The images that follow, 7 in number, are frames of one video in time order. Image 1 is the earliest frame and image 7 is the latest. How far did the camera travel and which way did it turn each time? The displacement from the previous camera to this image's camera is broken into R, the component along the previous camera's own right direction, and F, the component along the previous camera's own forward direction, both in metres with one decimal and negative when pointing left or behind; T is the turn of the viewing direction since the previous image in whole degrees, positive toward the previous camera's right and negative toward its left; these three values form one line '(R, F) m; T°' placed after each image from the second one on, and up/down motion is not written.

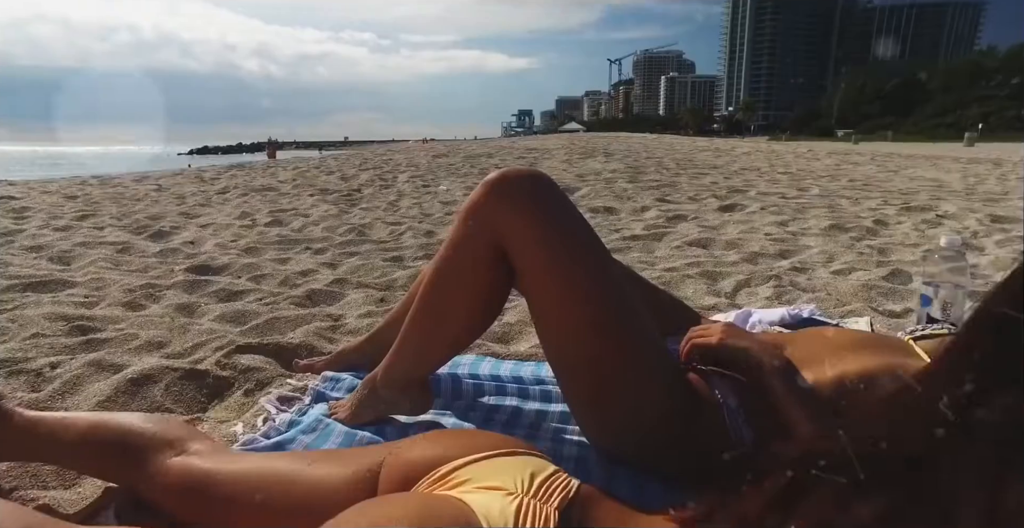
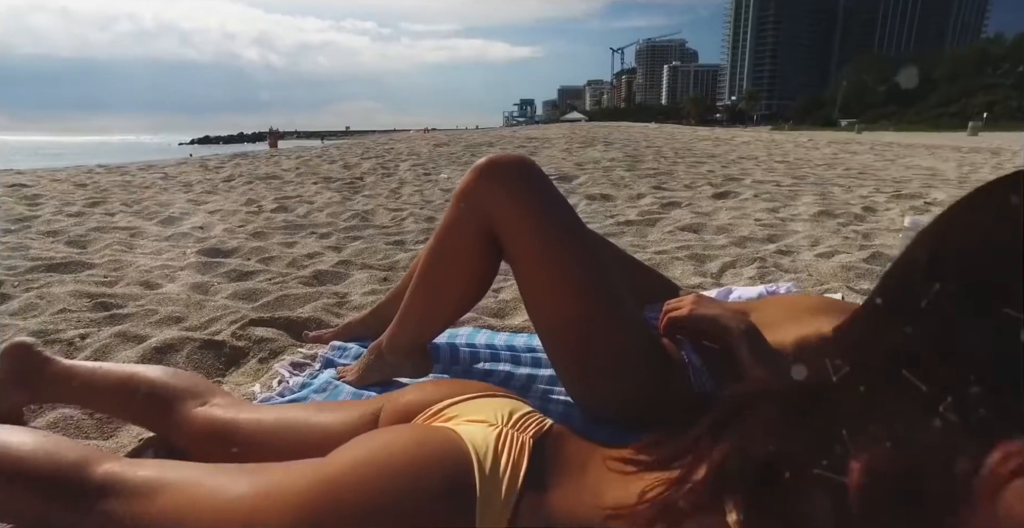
(0.0, -0.1) m; 0°
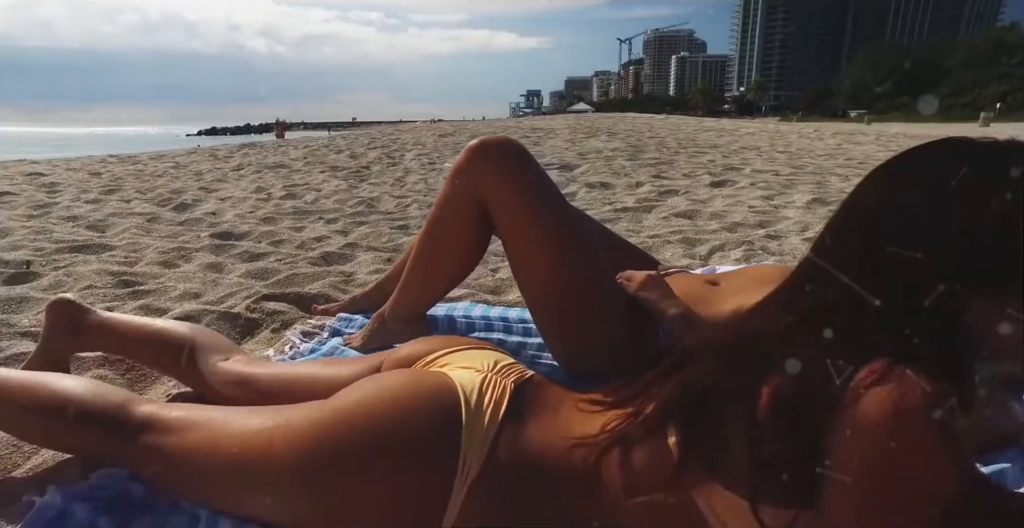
(0.0, -0.1) m; -1°
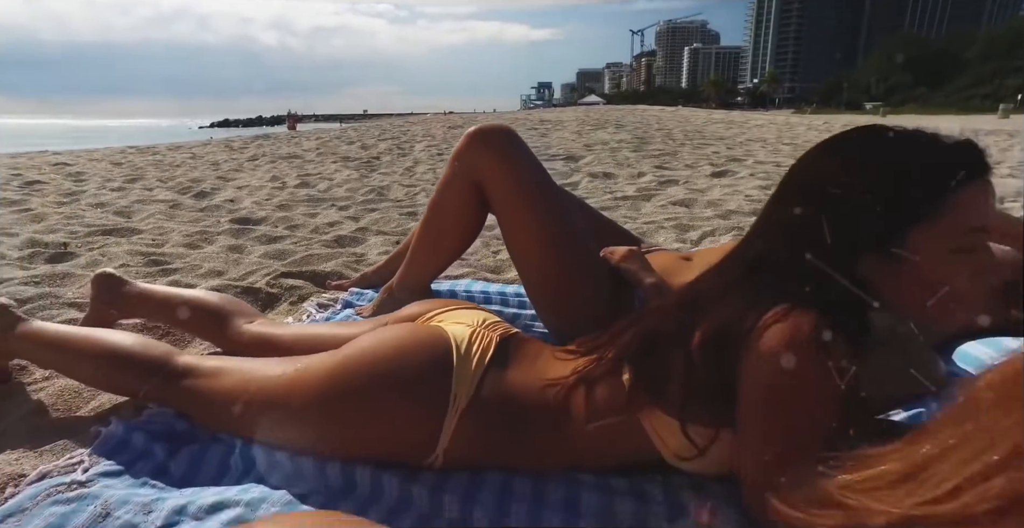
(+0.1, -0.2) m; -1°
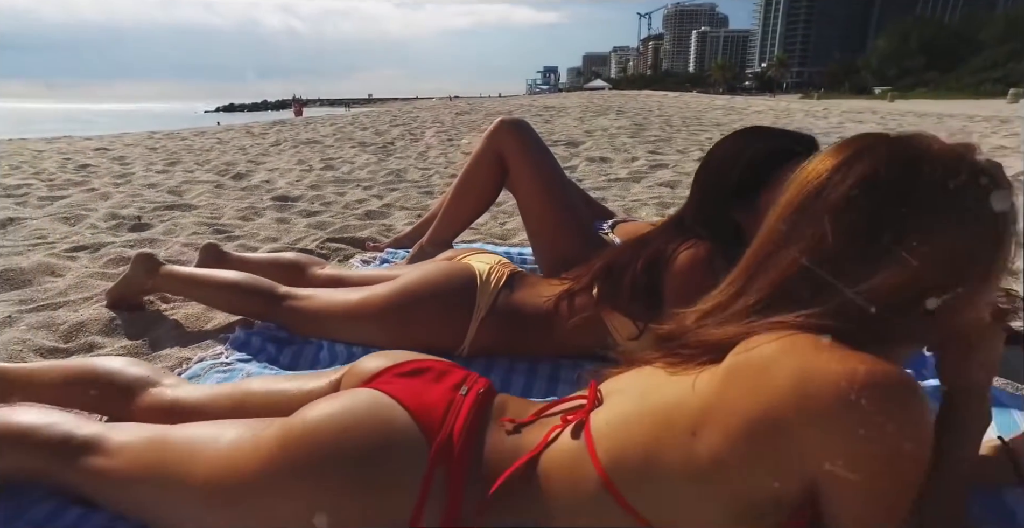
(0.0, -0.6) m; 0°
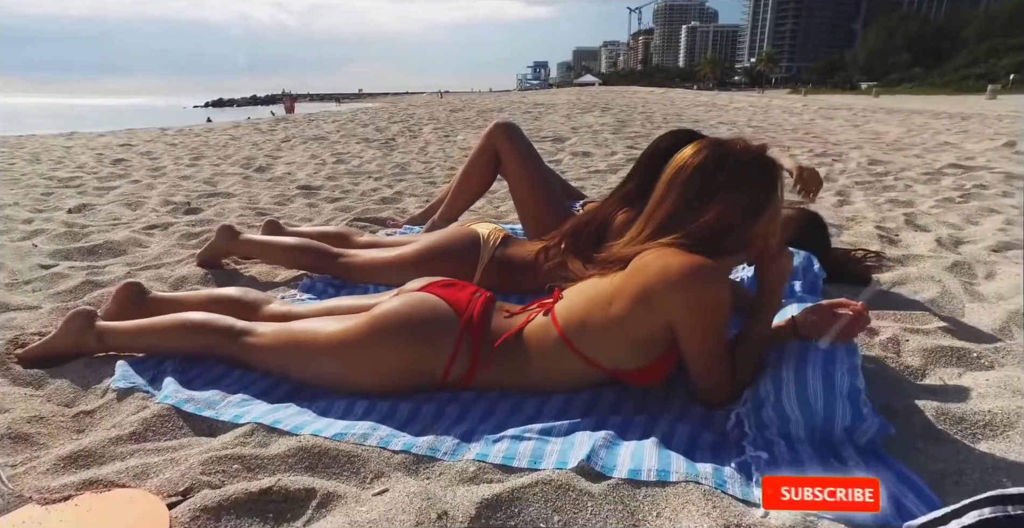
(0.0, -0.7) m; +1°
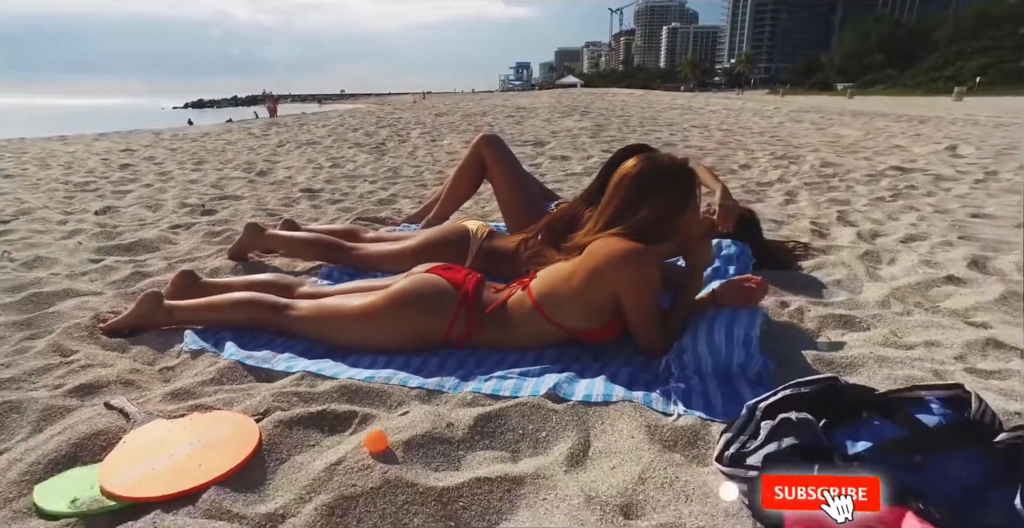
(0.0, -0.5) m; +2°
